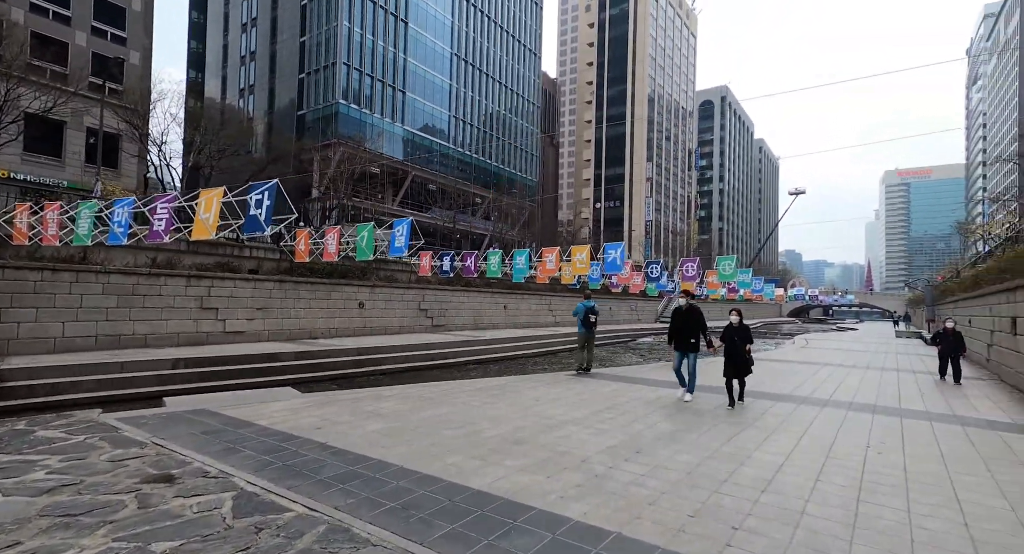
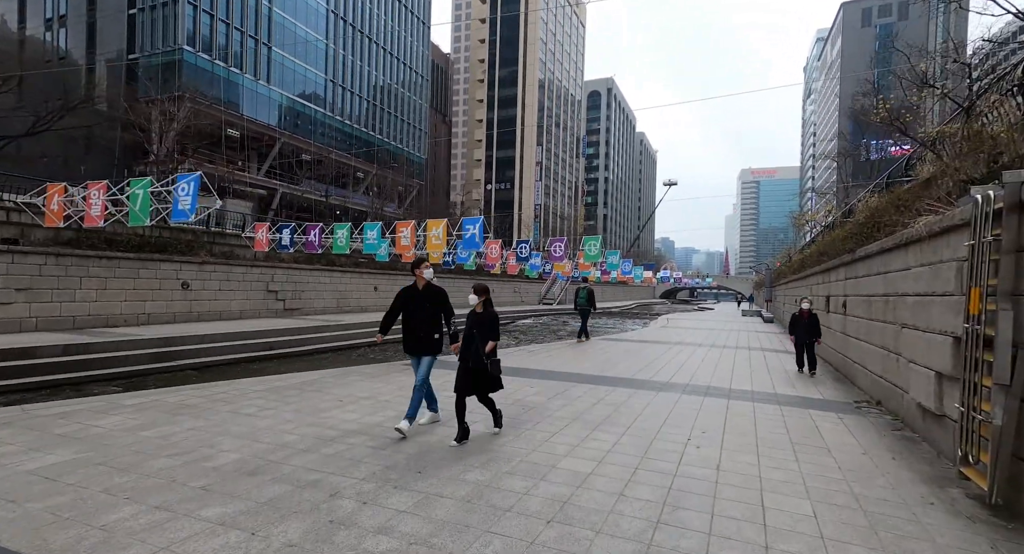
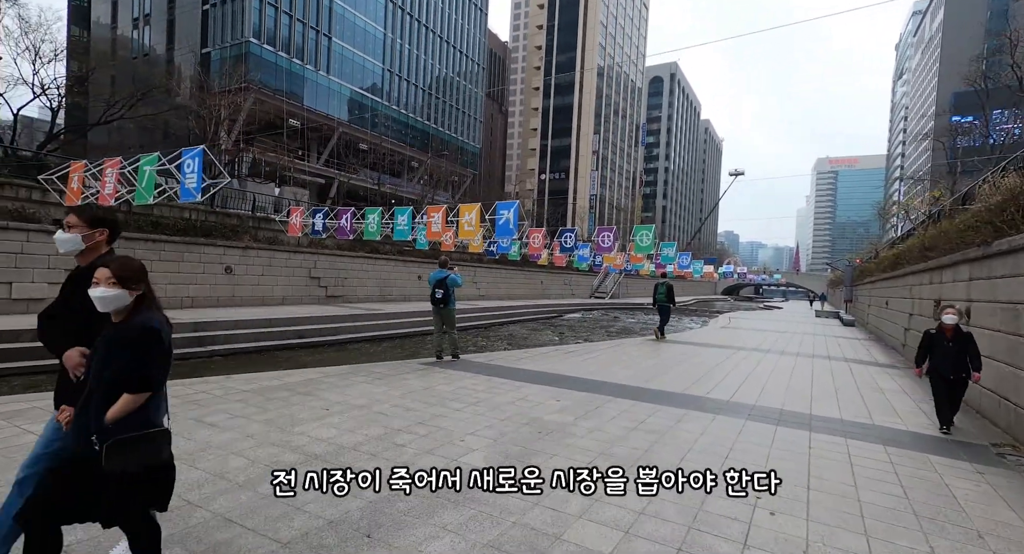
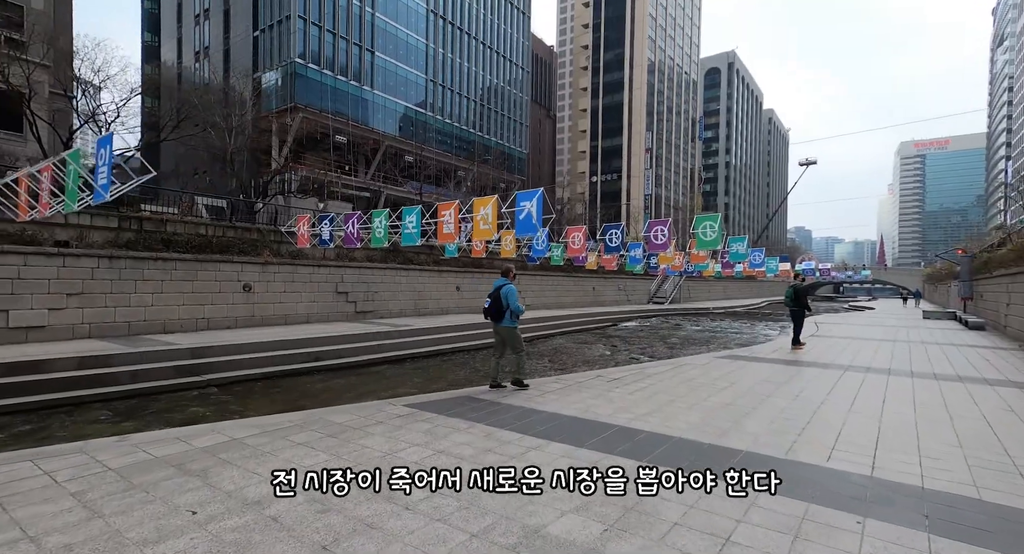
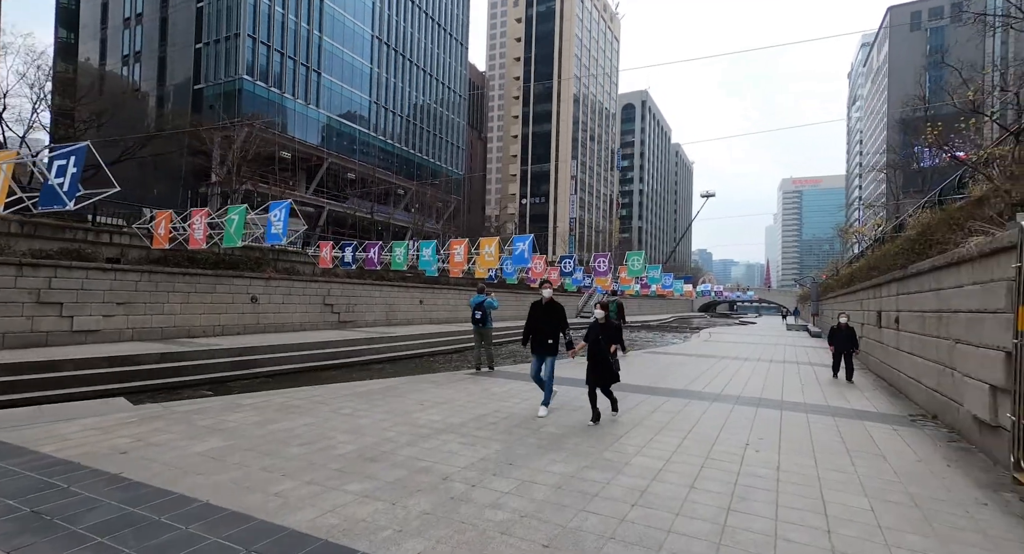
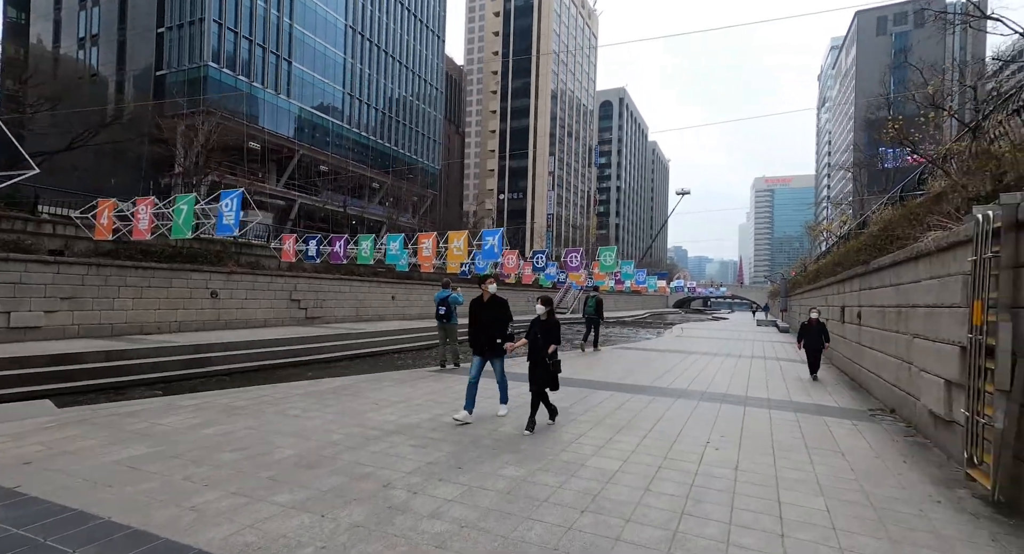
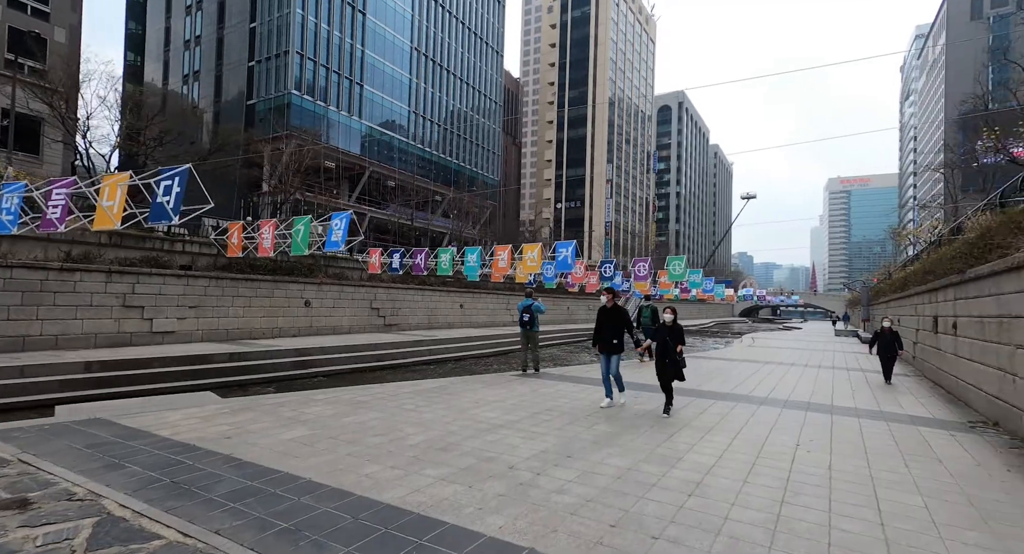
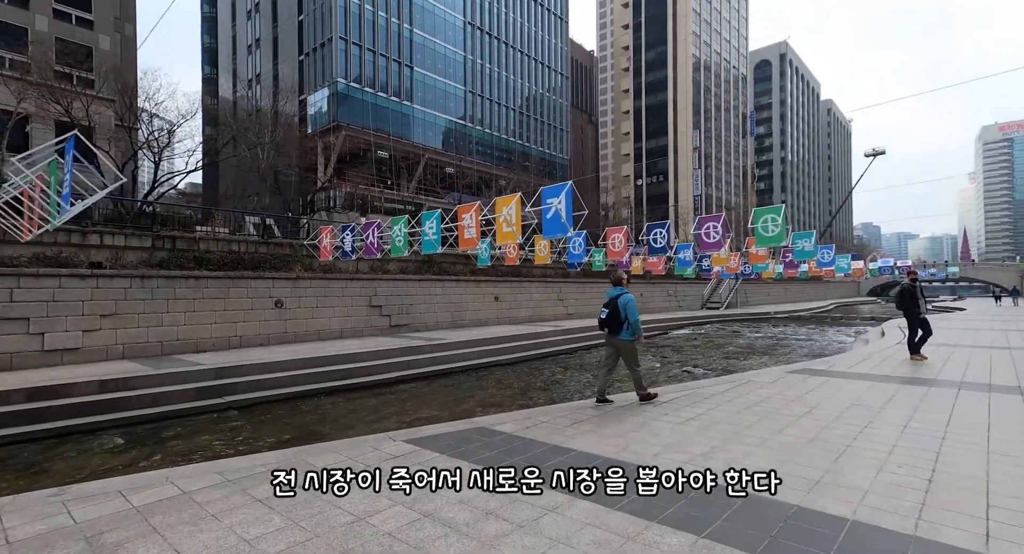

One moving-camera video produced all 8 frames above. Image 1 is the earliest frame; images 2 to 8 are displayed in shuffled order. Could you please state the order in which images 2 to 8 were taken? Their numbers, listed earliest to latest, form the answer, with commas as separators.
7, 5, 6, 2, 3, 4, 8
